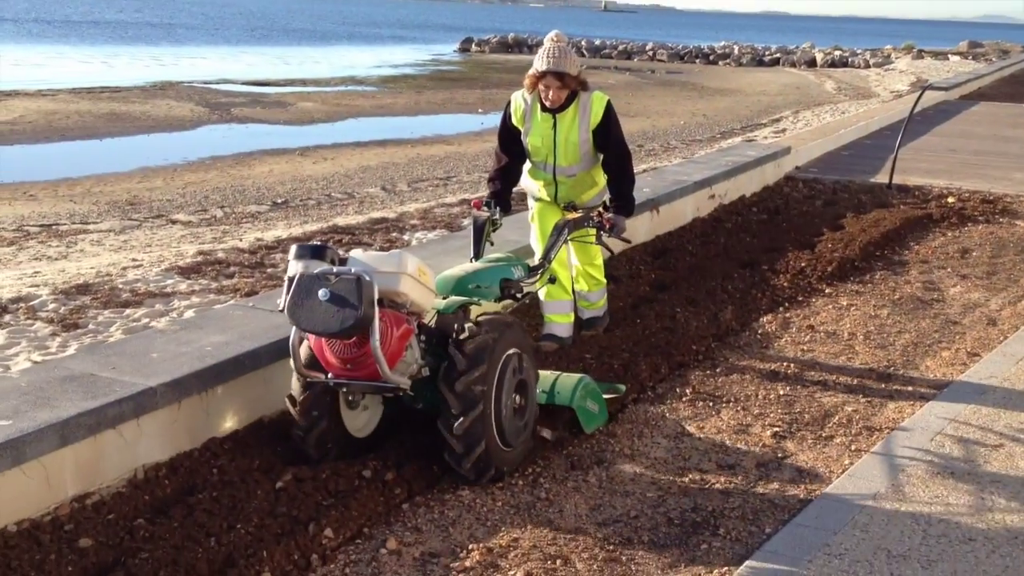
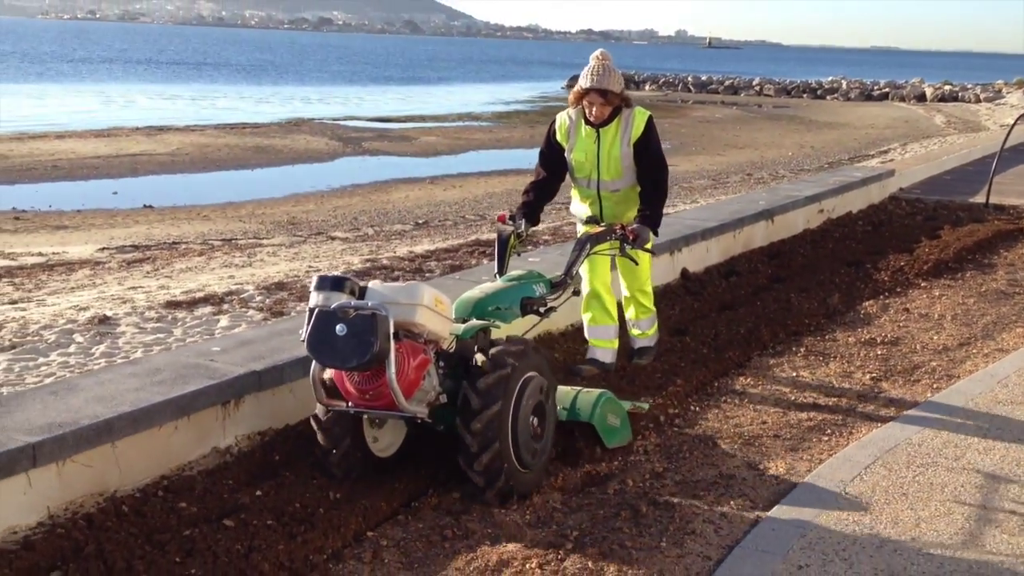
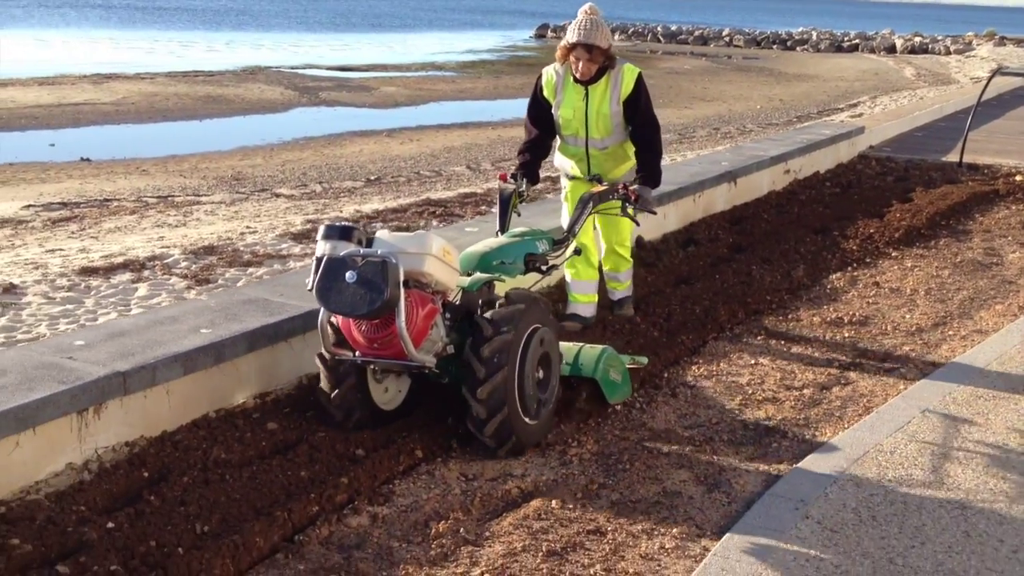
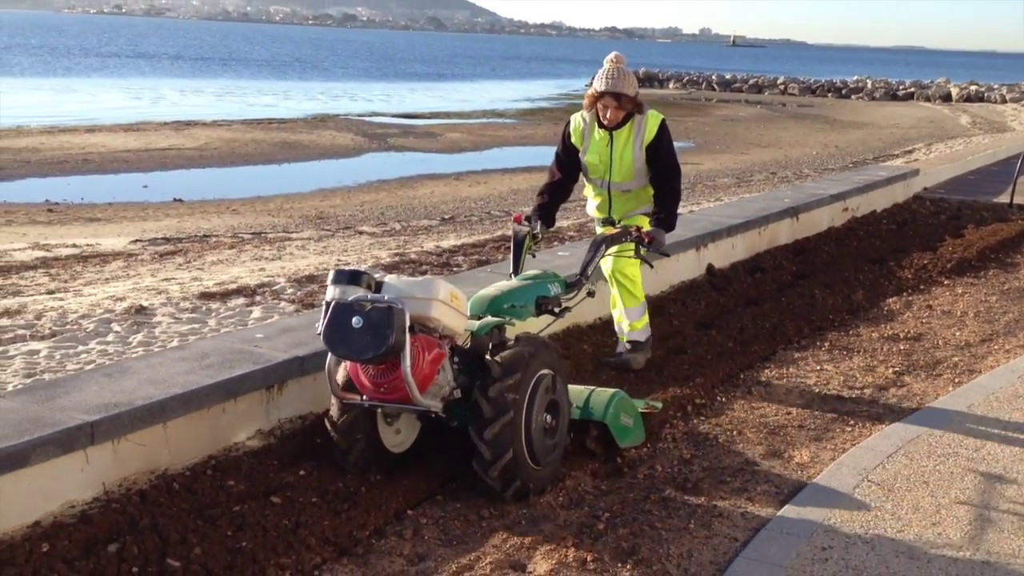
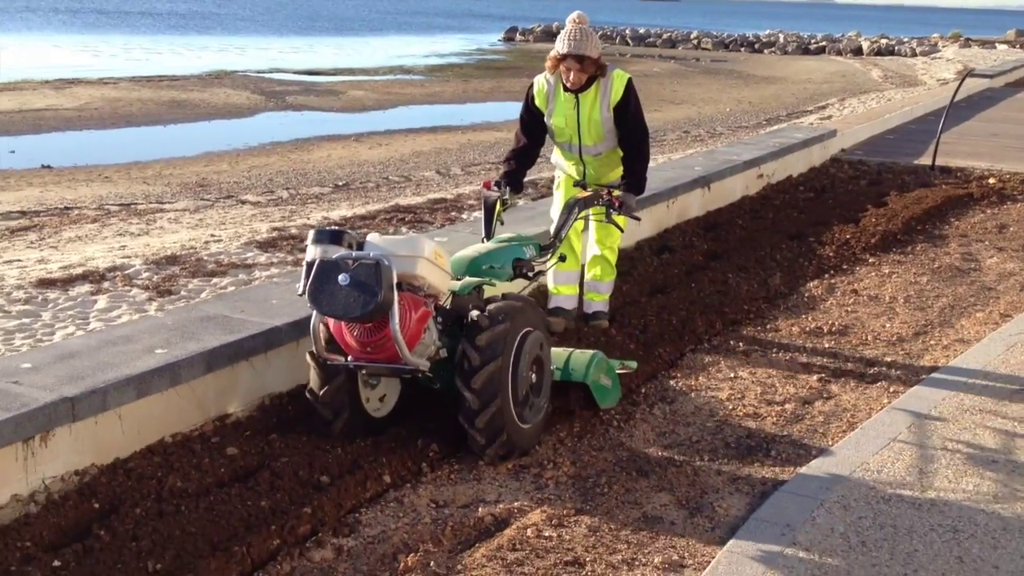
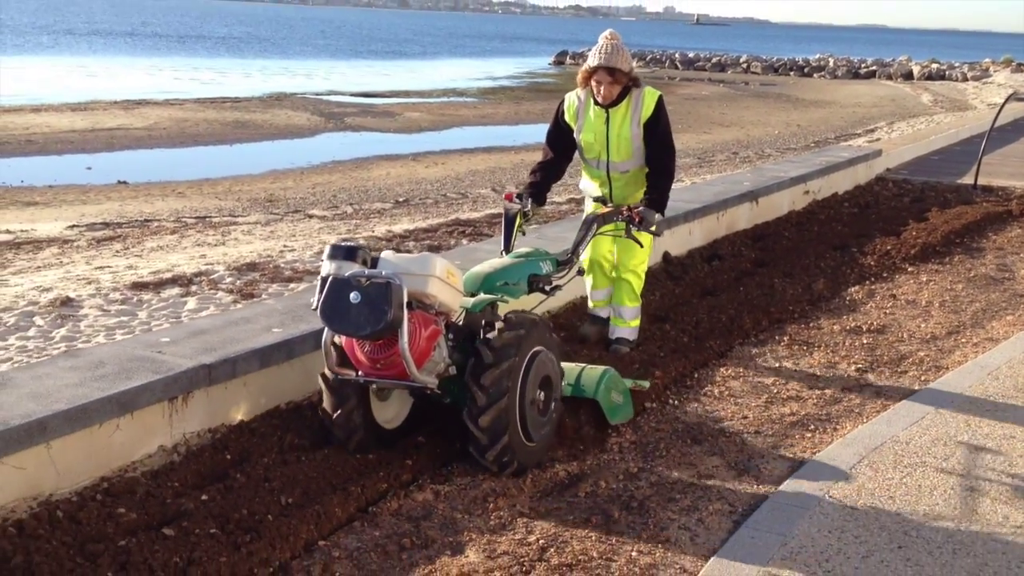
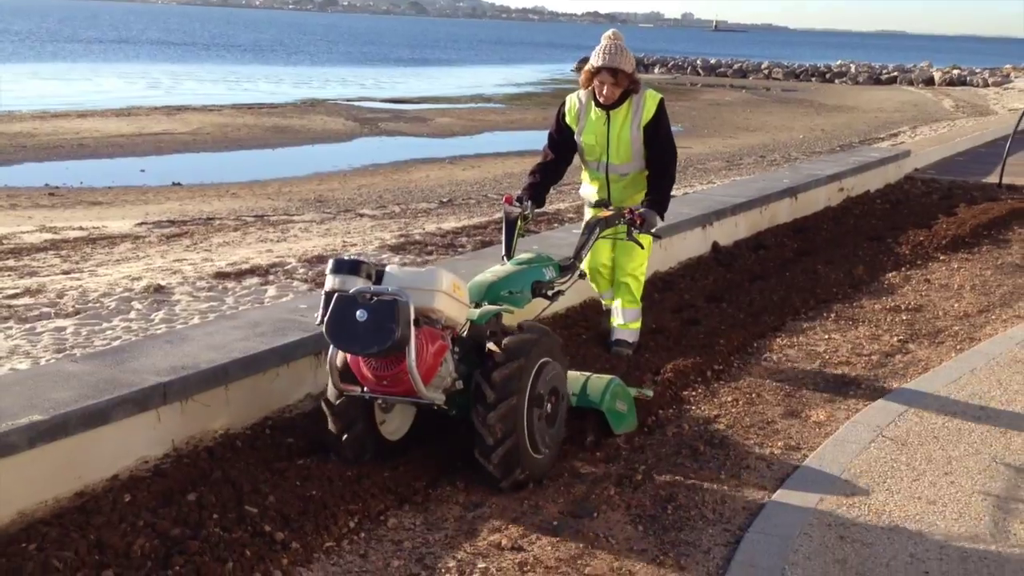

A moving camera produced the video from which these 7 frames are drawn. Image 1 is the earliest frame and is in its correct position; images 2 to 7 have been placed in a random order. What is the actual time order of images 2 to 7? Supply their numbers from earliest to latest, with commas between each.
5, 3, 6, 2, 4, 7
